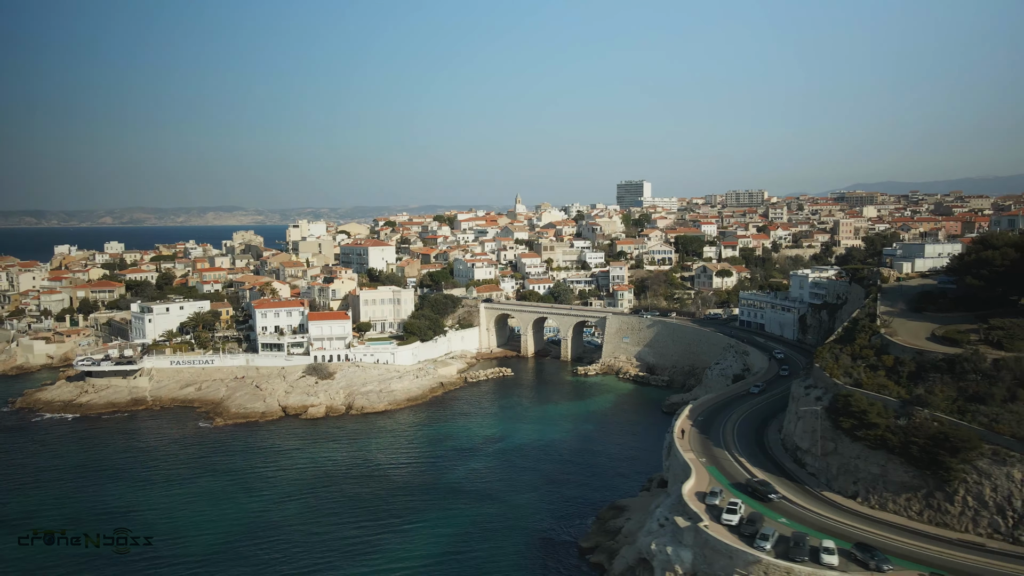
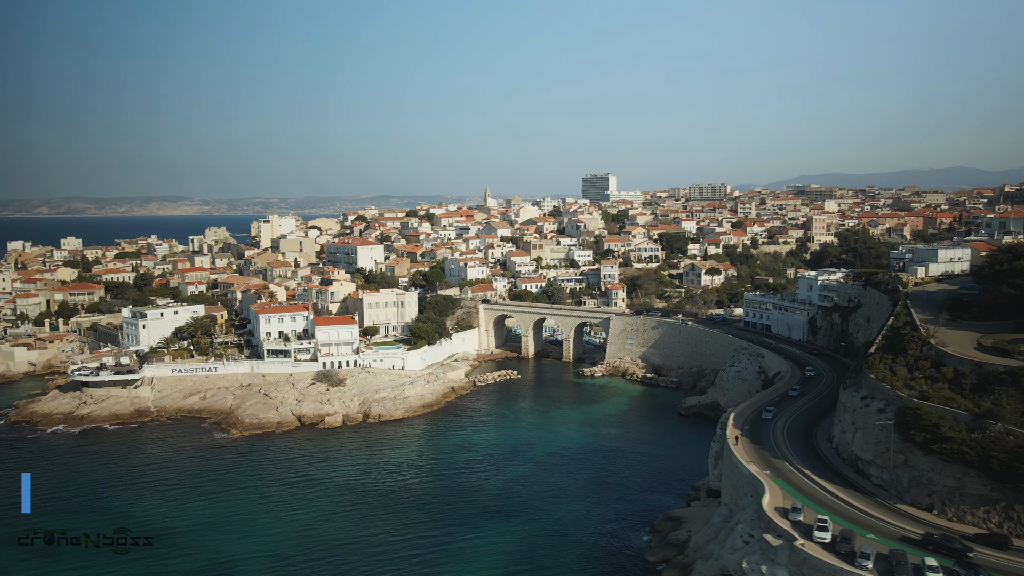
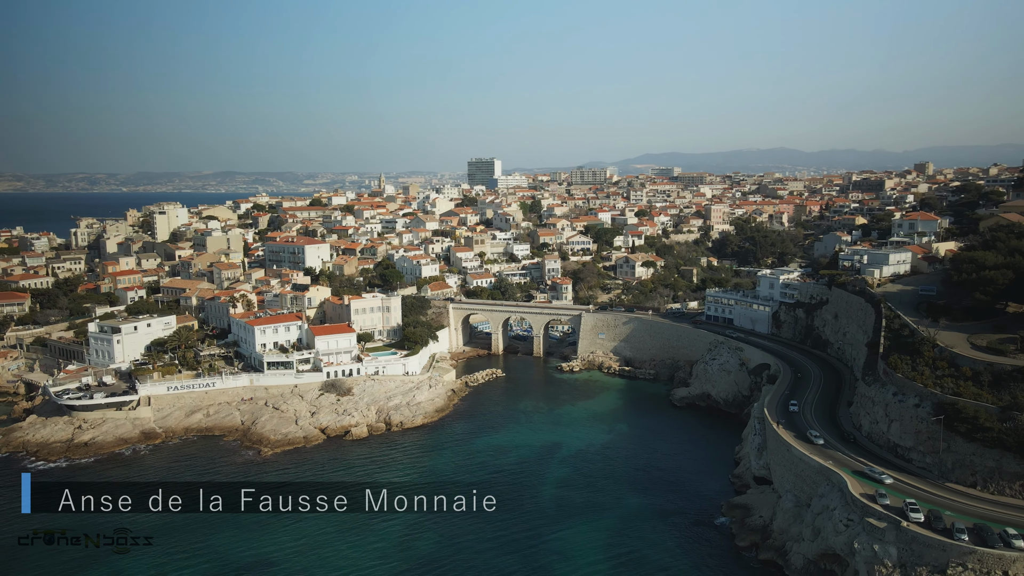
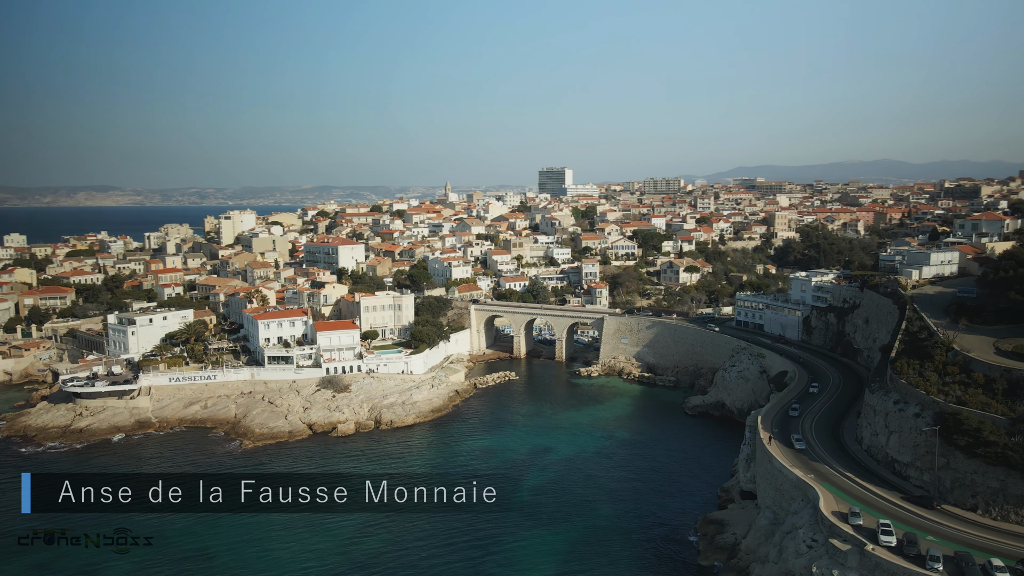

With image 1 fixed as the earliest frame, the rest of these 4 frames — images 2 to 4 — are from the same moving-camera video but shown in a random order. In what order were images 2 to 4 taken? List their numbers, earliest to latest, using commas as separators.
2, 4, 3
